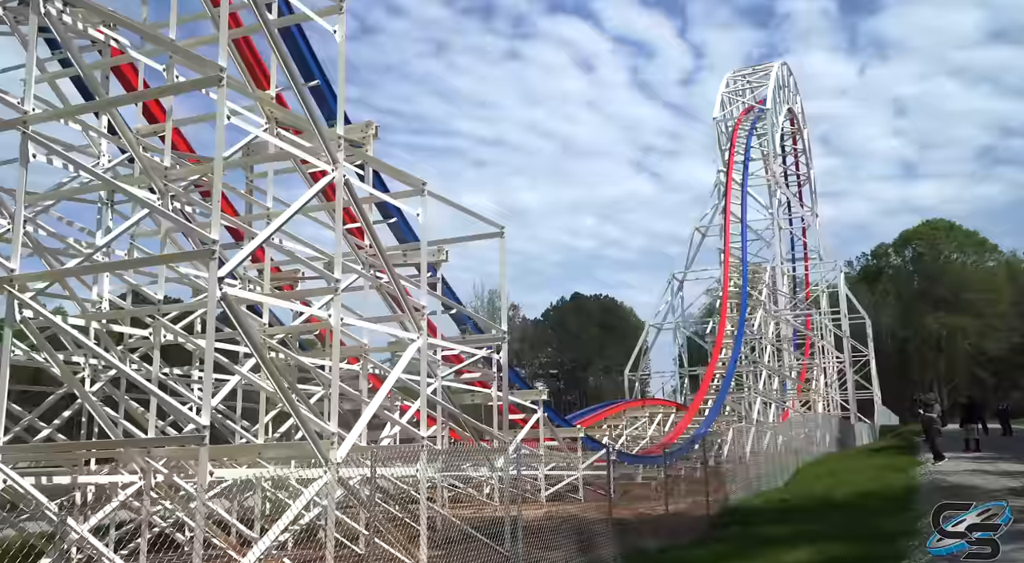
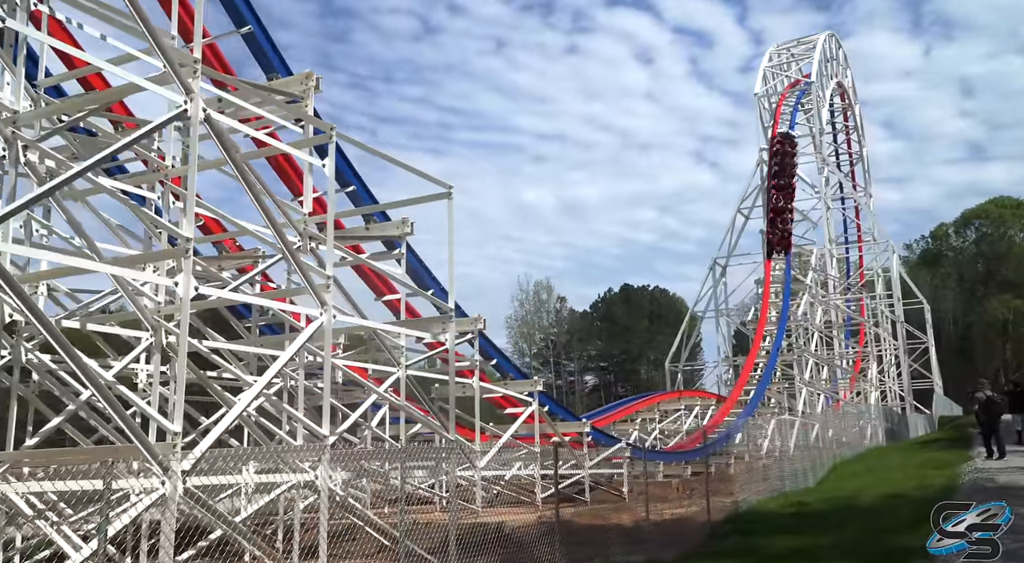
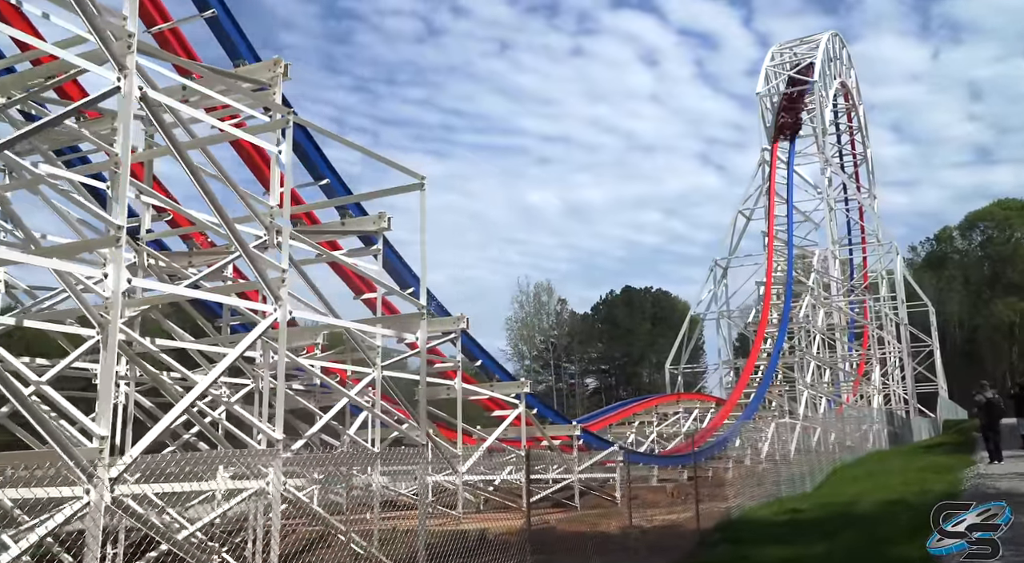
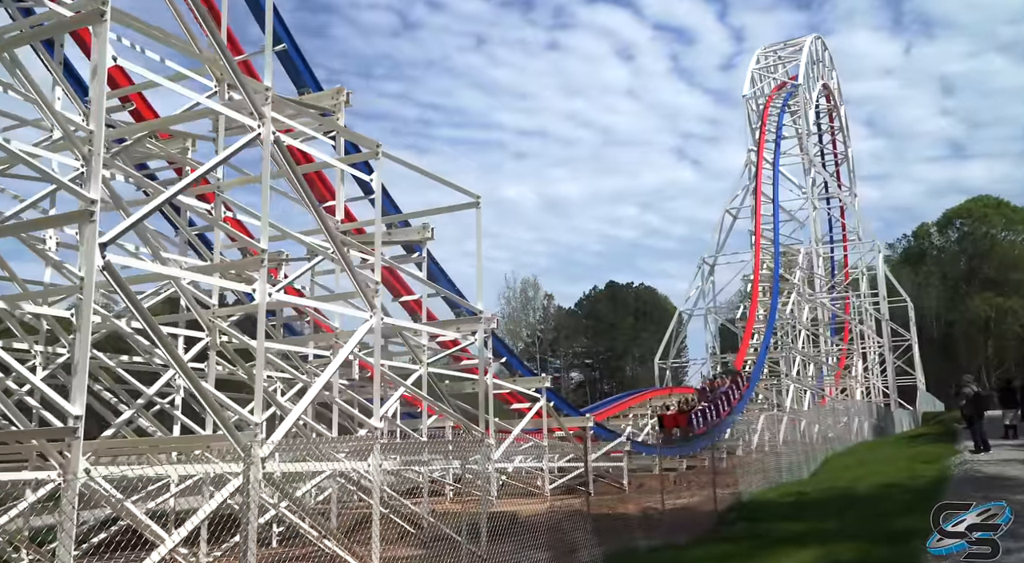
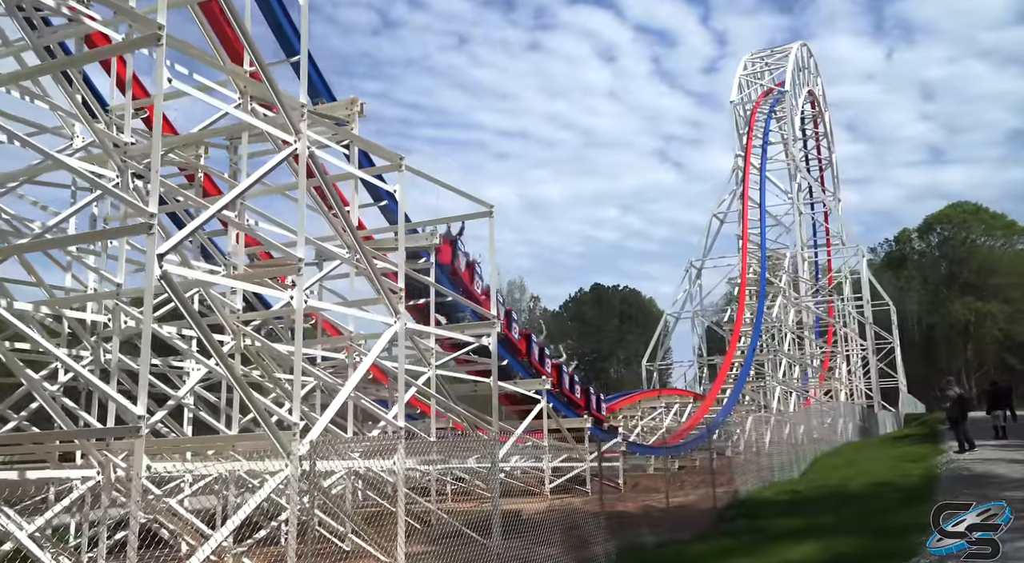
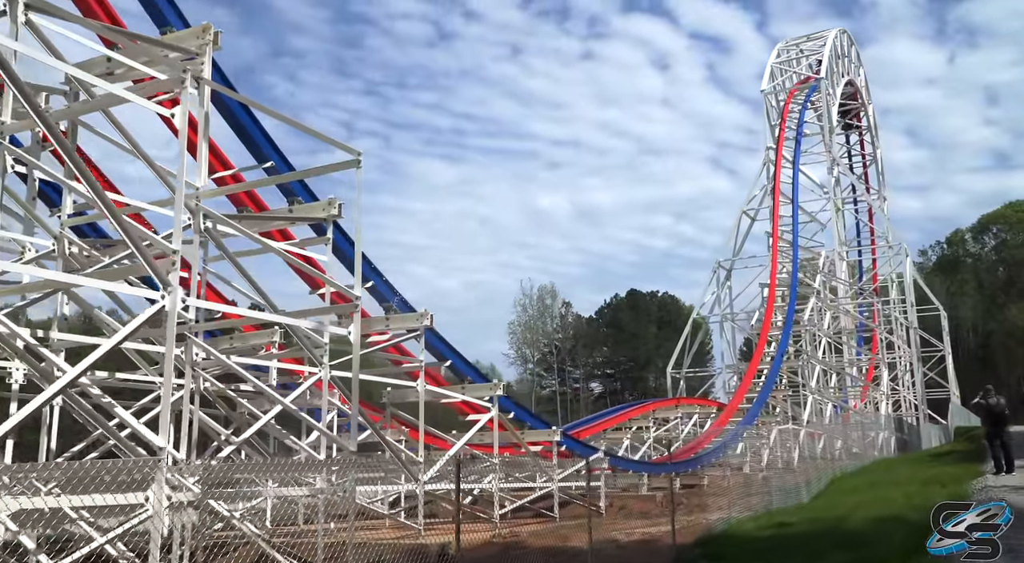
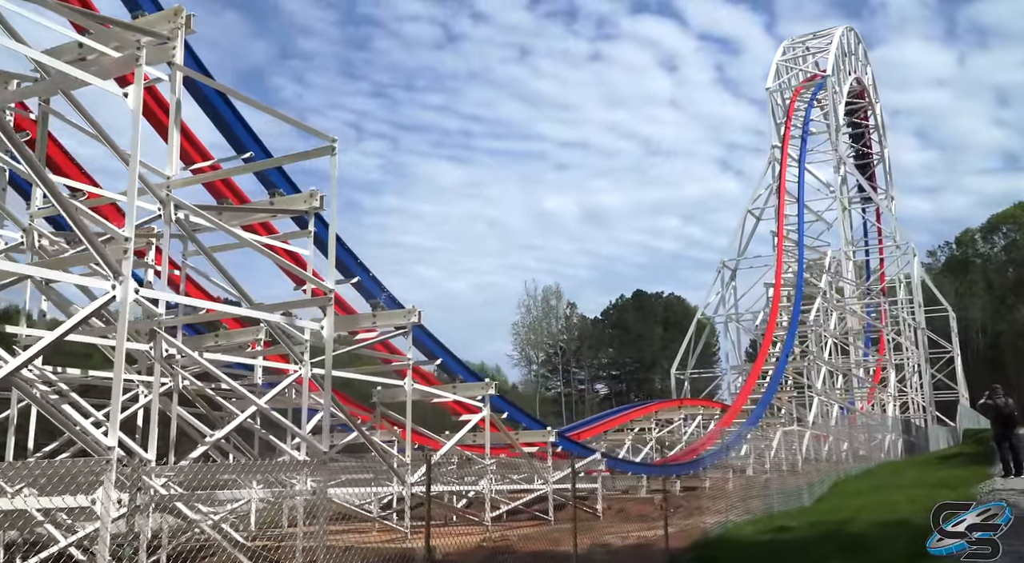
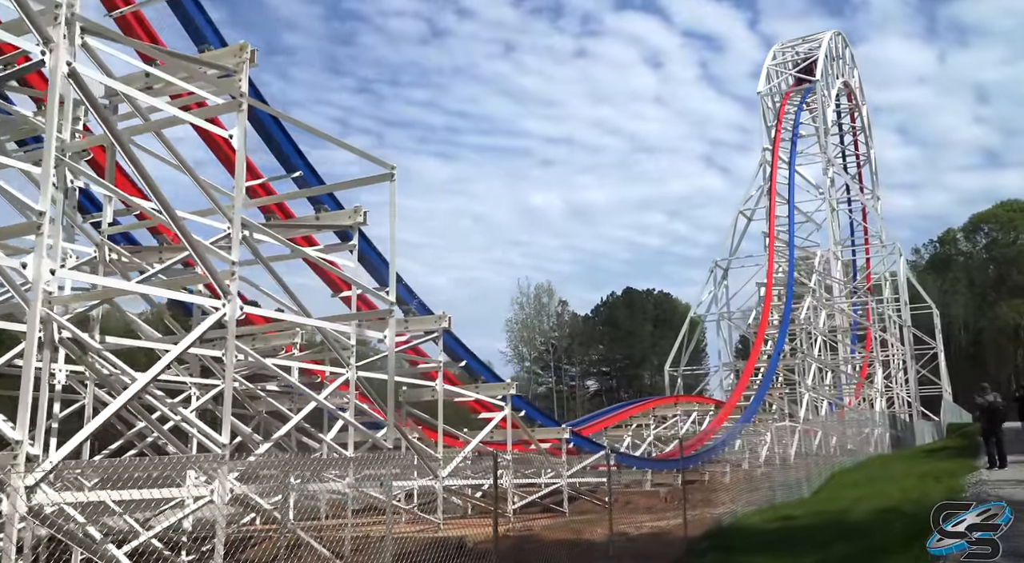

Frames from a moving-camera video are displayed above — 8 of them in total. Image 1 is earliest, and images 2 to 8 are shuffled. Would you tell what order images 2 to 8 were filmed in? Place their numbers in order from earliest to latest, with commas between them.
5, 4, 2, 3, 8, 6, 7
